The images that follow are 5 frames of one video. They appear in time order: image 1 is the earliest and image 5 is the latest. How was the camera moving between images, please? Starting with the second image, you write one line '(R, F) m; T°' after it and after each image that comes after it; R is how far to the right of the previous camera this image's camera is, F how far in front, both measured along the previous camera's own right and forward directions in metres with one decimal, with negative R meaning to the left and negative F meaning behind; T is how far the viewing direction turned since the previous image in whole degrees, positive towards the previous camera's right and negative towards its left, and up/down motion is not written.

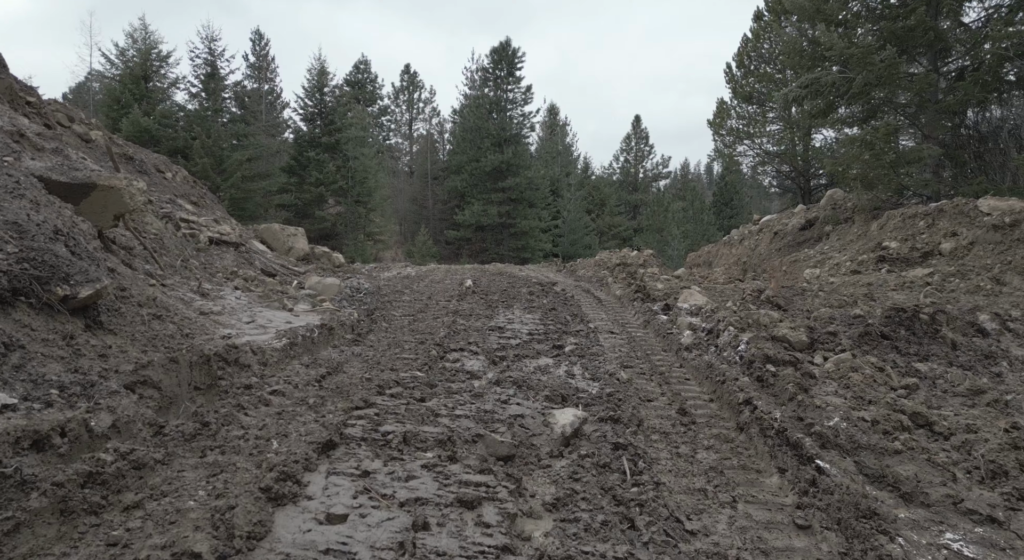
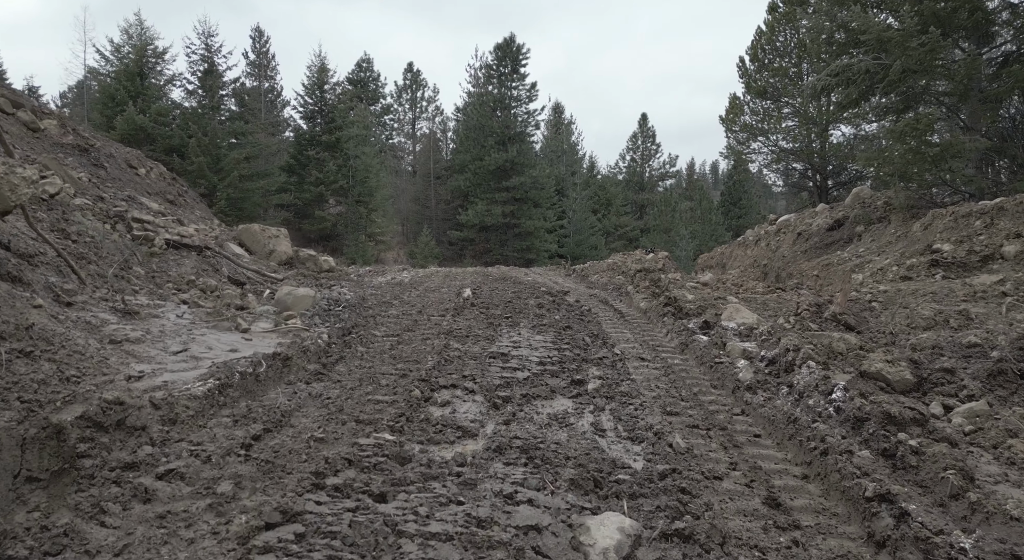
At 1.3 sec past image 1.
(0.0, +1.4) m; 0°
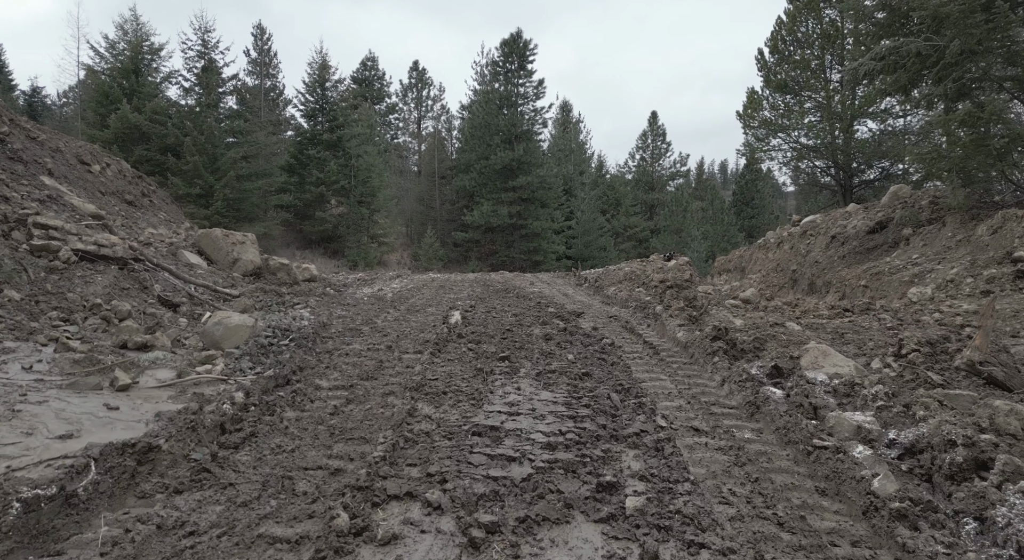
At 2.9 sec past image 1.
(+0.1, +1.8) m; -1°
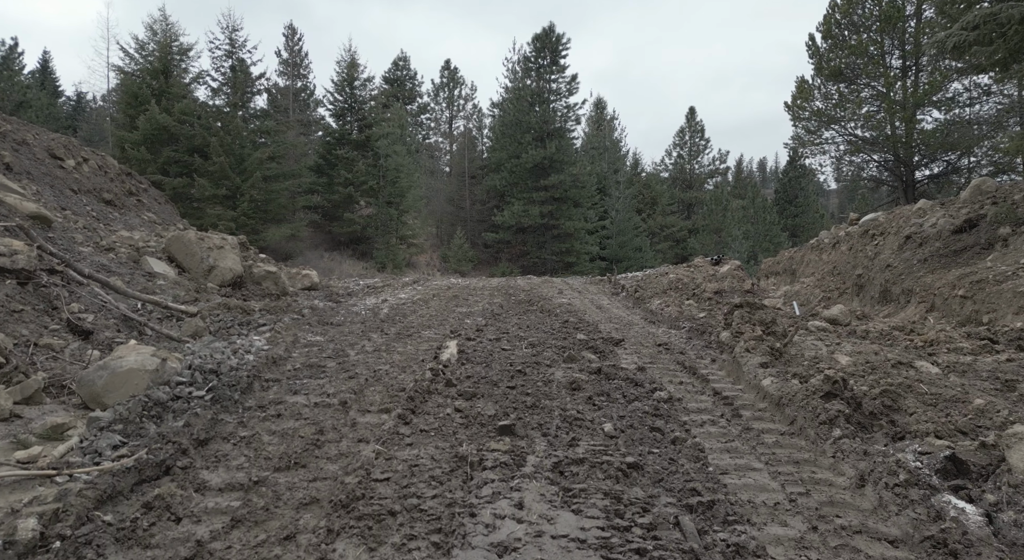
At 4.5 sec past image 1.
(+0.1, +1.9) m; -3°
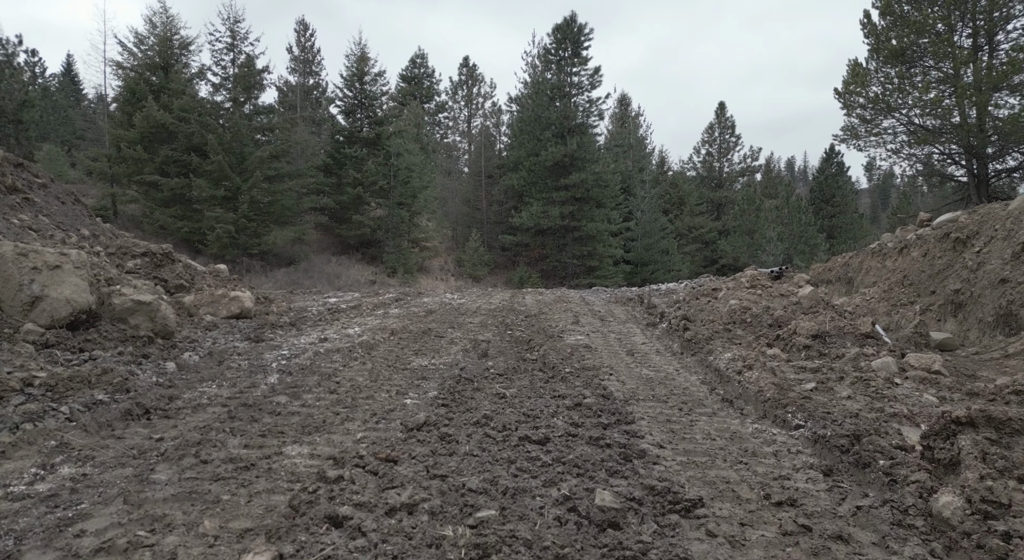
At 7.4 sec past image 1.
(+0.4, +3.4) m; -2°
